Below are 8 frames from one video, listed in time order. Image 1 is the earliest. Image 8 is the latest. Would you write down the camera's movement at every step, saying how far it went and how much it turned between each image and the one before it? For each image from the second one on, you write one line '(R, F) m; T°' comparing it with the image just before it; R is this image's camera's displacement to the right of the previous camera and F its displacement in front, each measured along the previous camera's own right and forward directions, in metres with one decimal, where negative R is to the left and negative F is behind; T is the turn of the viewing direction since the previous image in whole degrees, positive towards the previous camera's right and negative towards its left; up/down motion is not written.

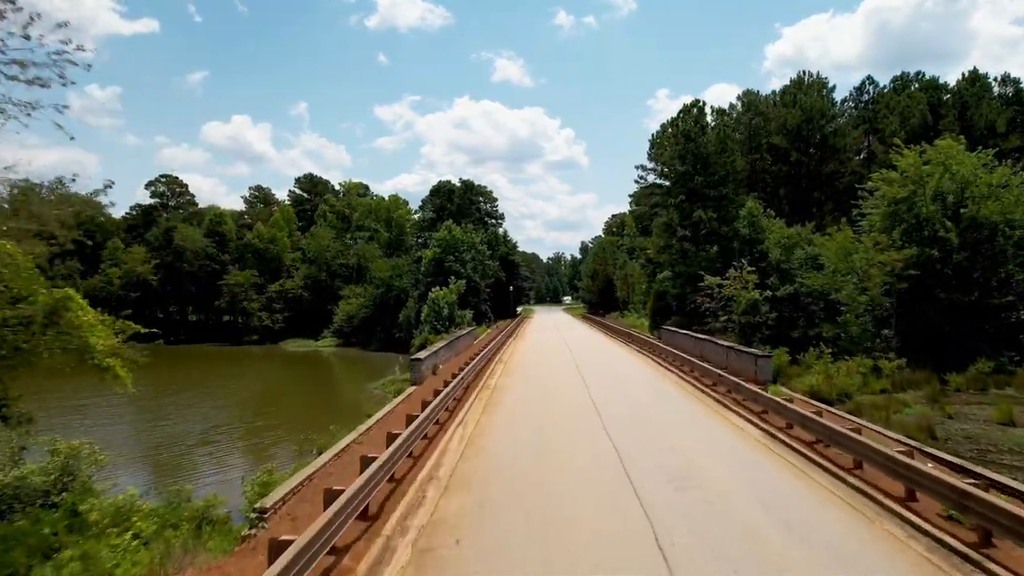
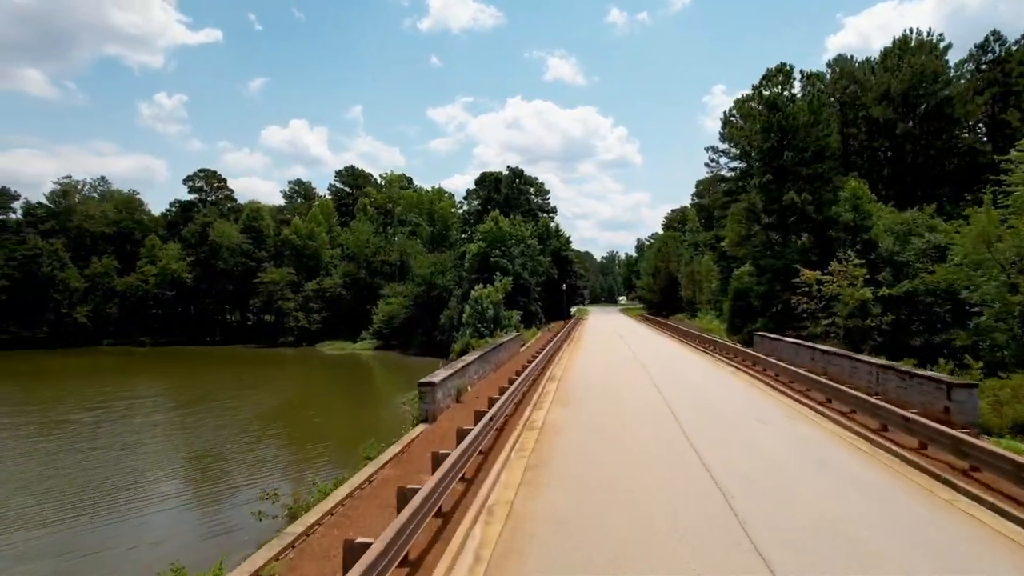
(-0.1, +4.6) m; -4°
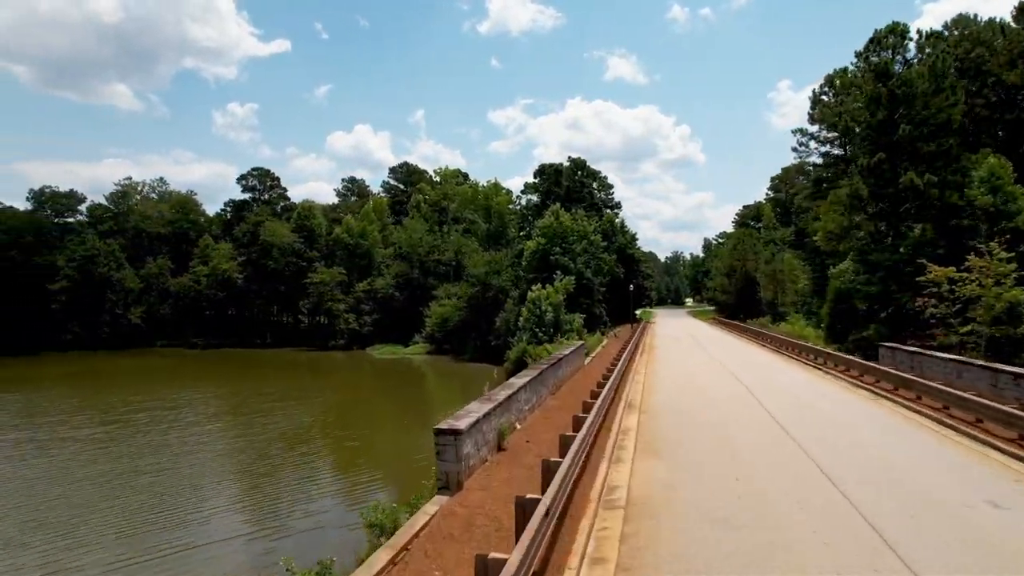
(-0.1, +3.5) m; -5°
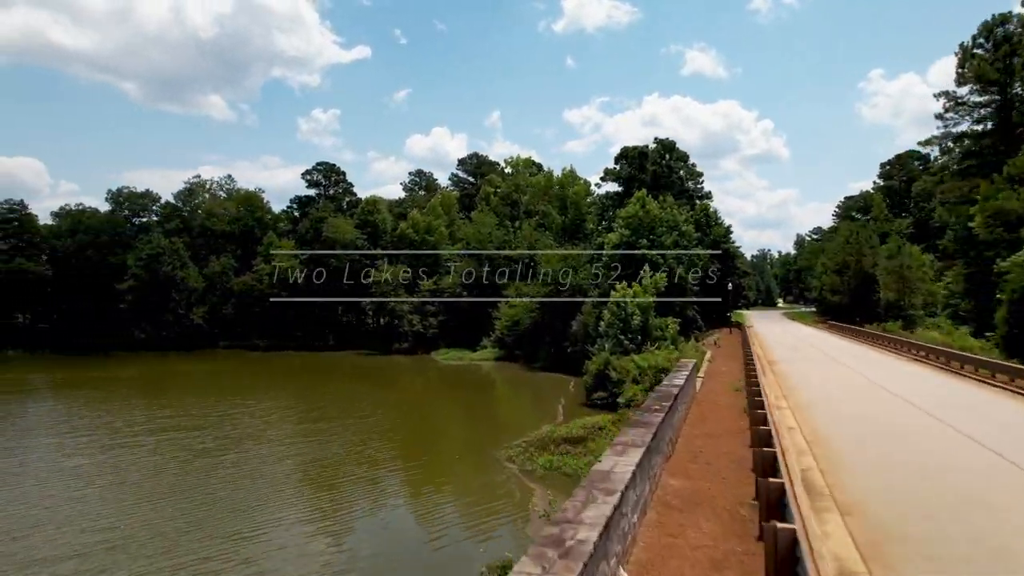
(-0.1, +4.8) m; -6°
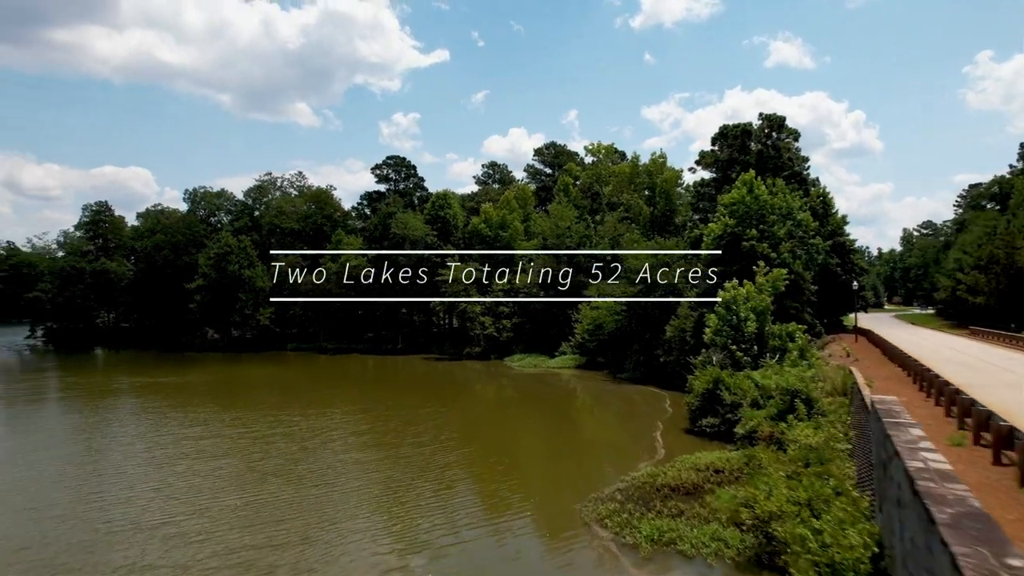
(-0.3, +4.3) m; -6°
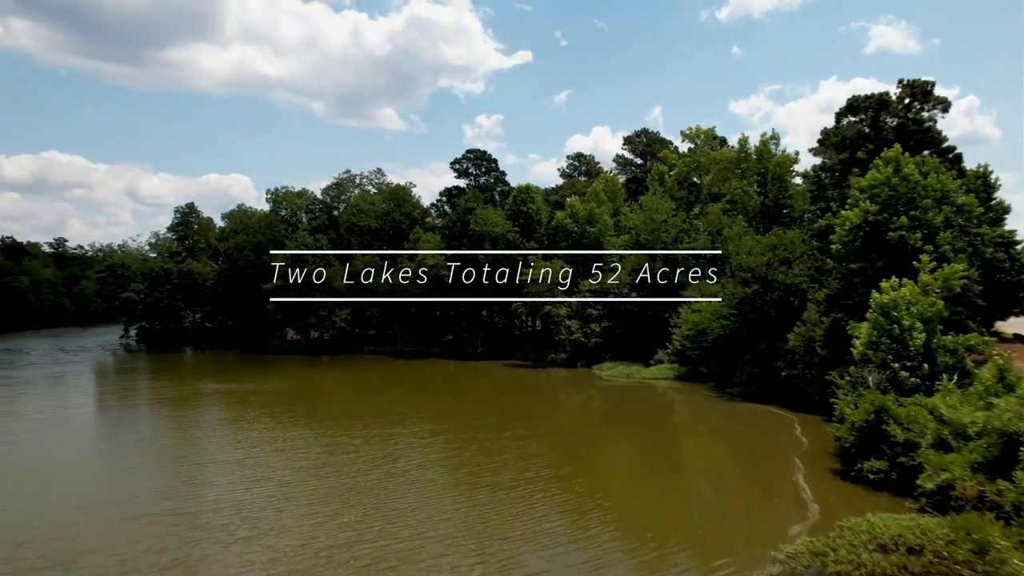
(-0.4, +3.8) m; -7°
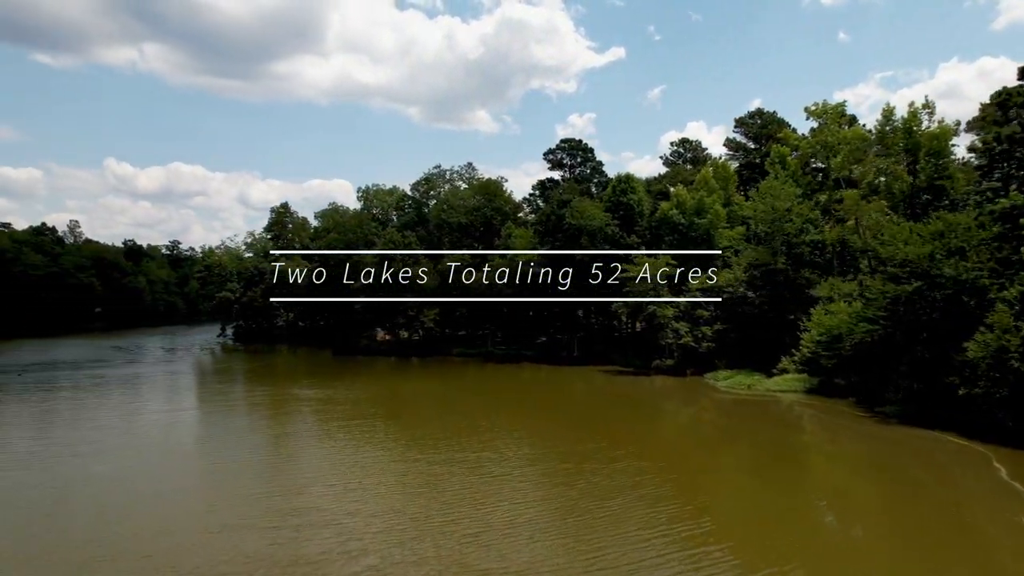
(-0.4, +3.8) m; -8°
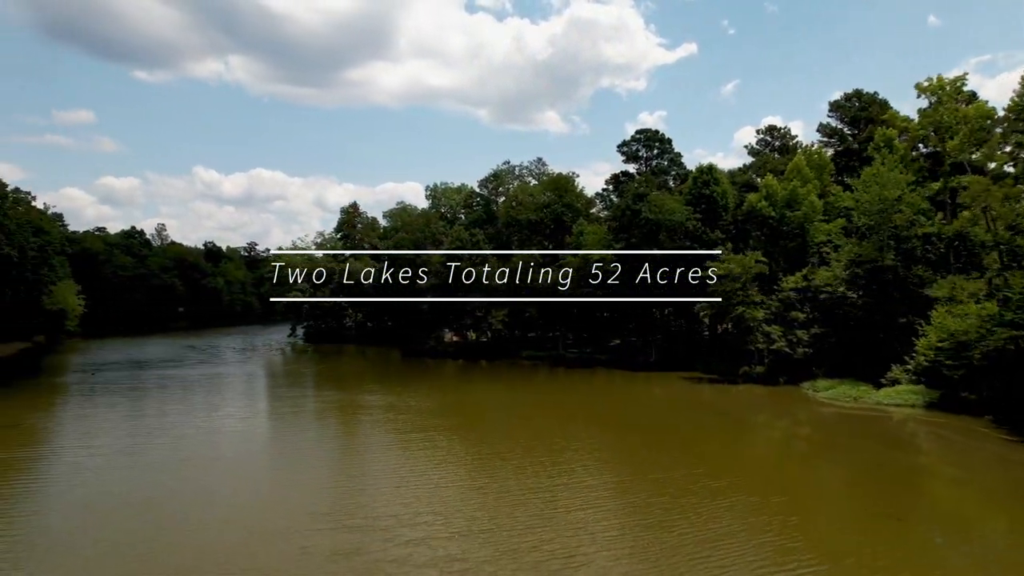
(-0.2, +2.7) m; -6°
